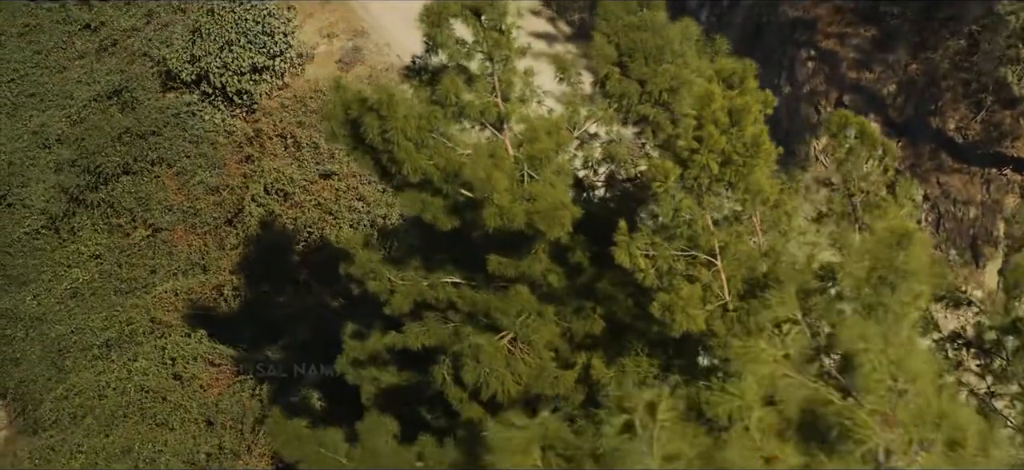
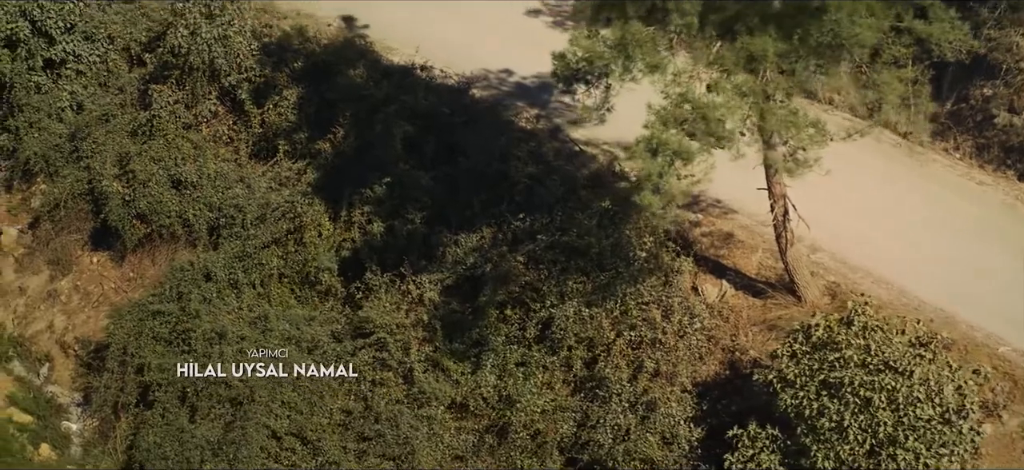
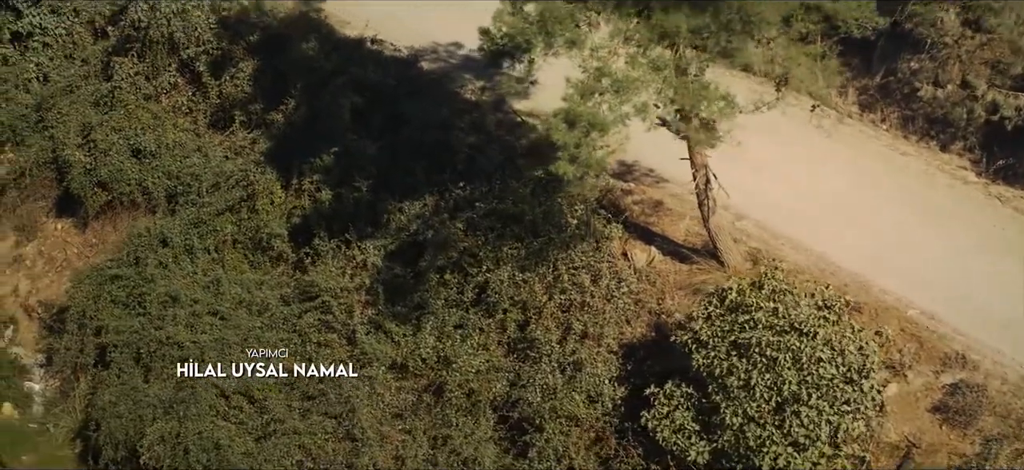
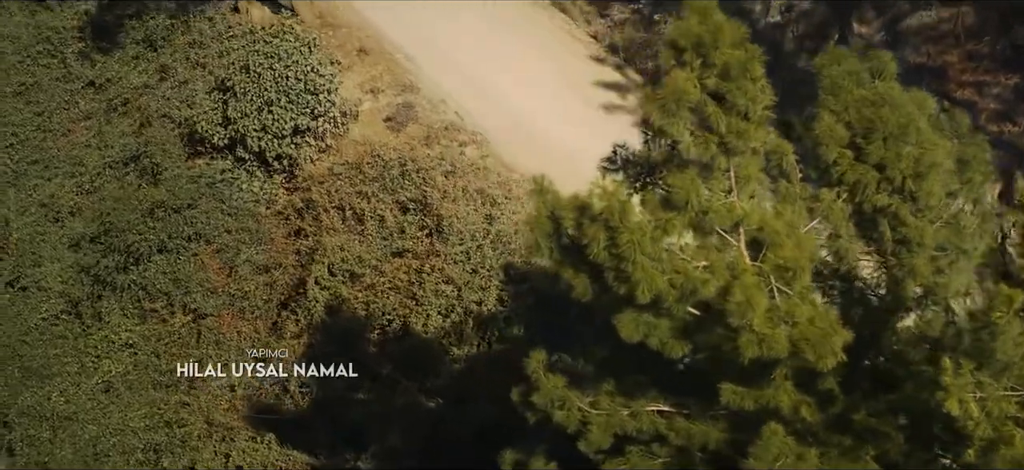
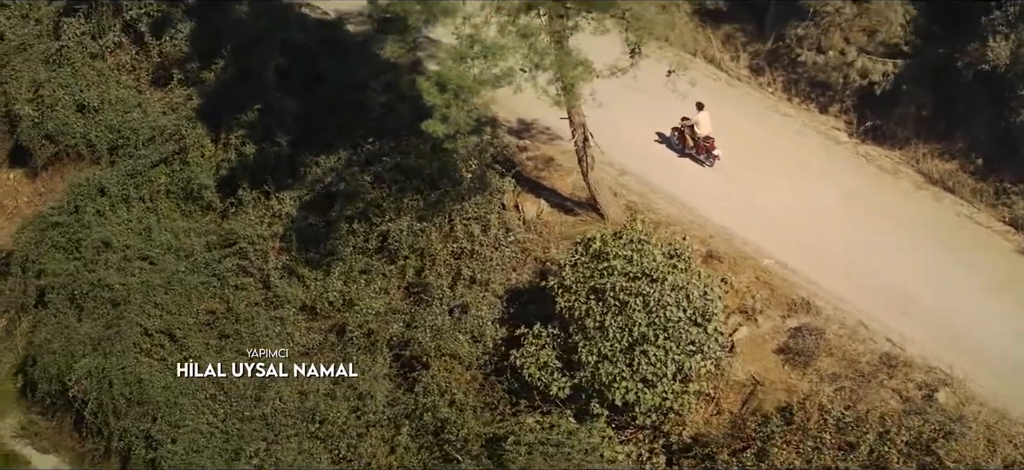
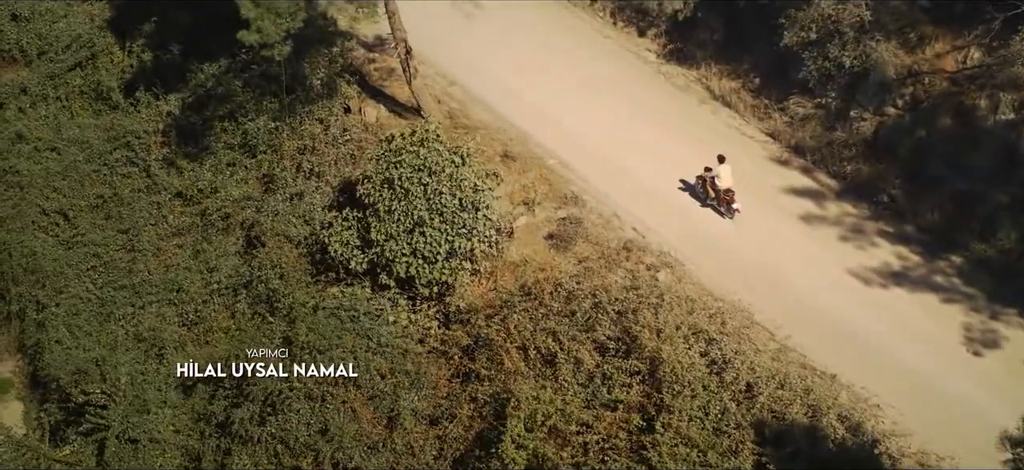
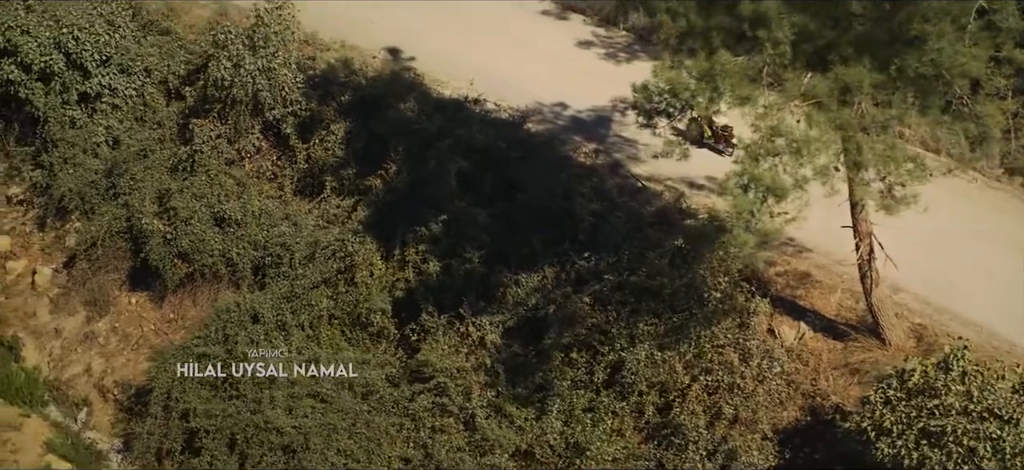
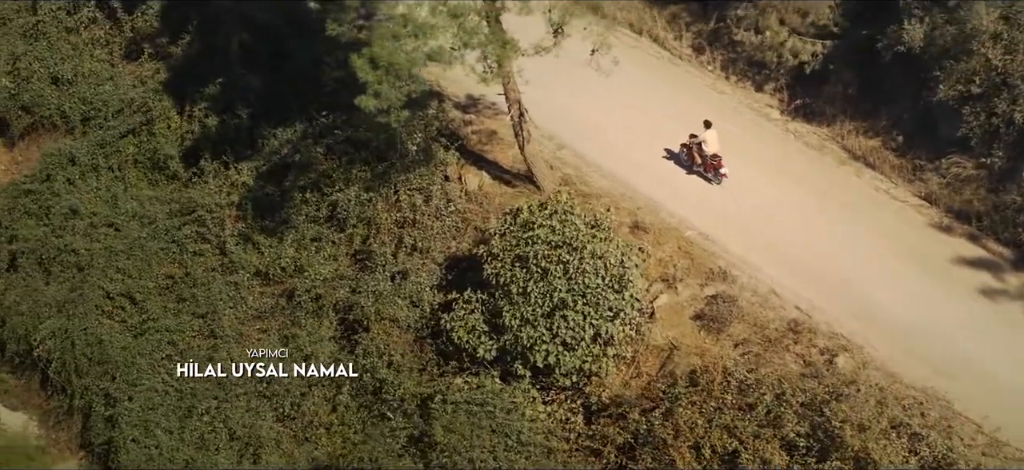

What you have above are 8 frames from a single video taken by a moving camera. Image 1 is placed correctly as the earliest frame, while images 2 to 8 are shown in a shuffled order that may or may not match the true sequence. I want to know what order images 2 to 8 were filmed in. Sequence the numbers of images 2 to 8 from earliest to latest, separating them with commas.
4, 6, 8, 5, 3, 2, 7
